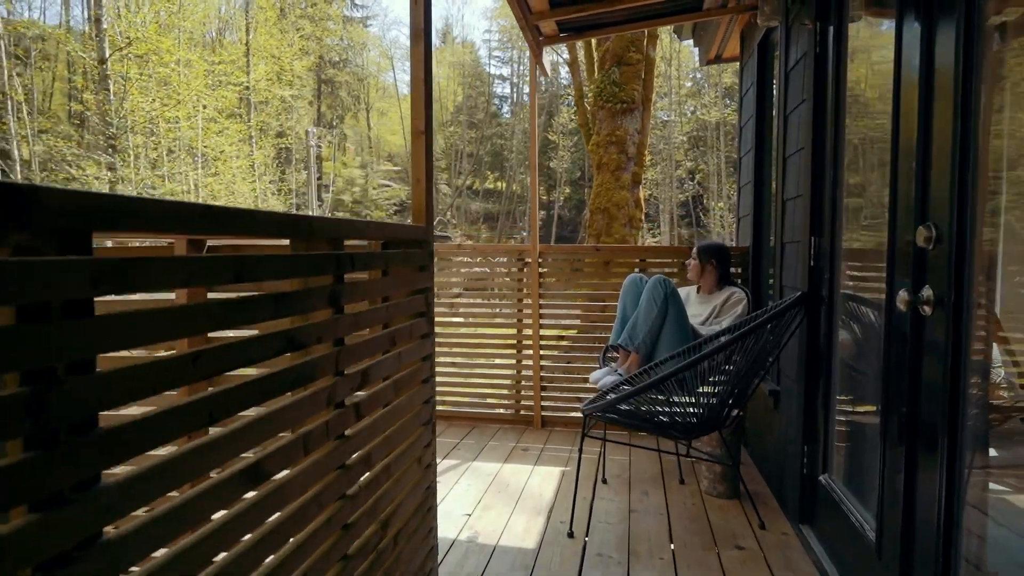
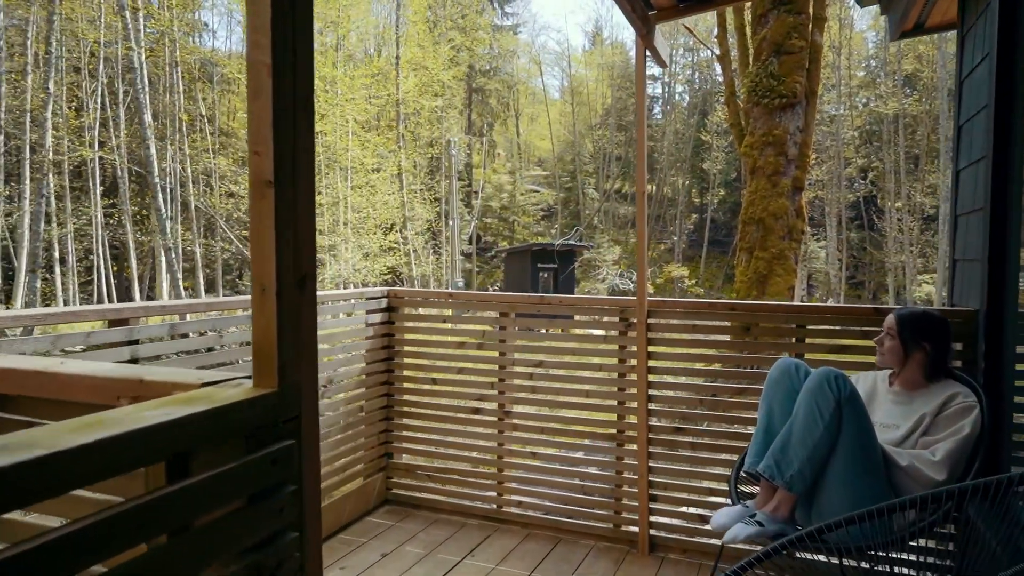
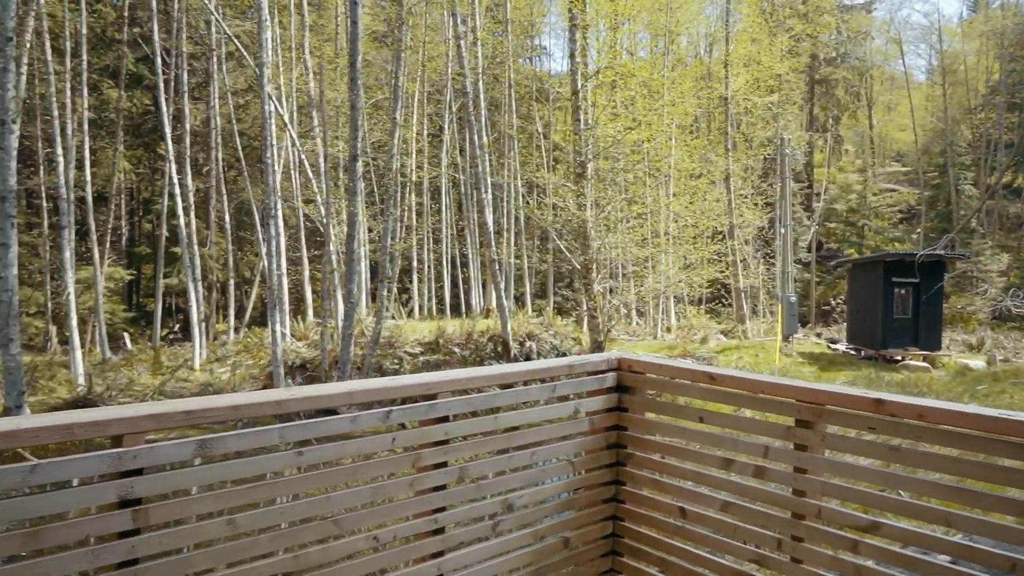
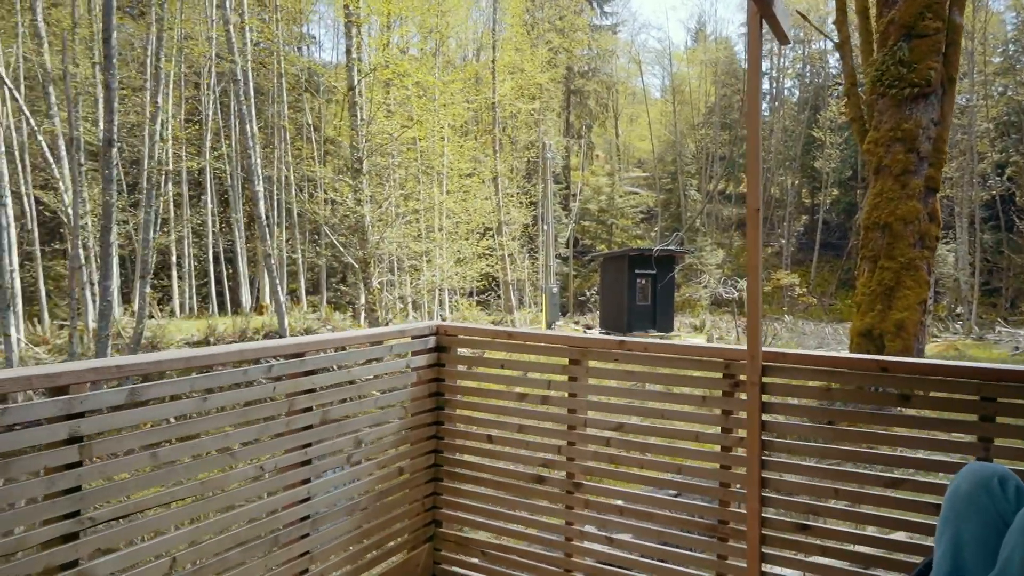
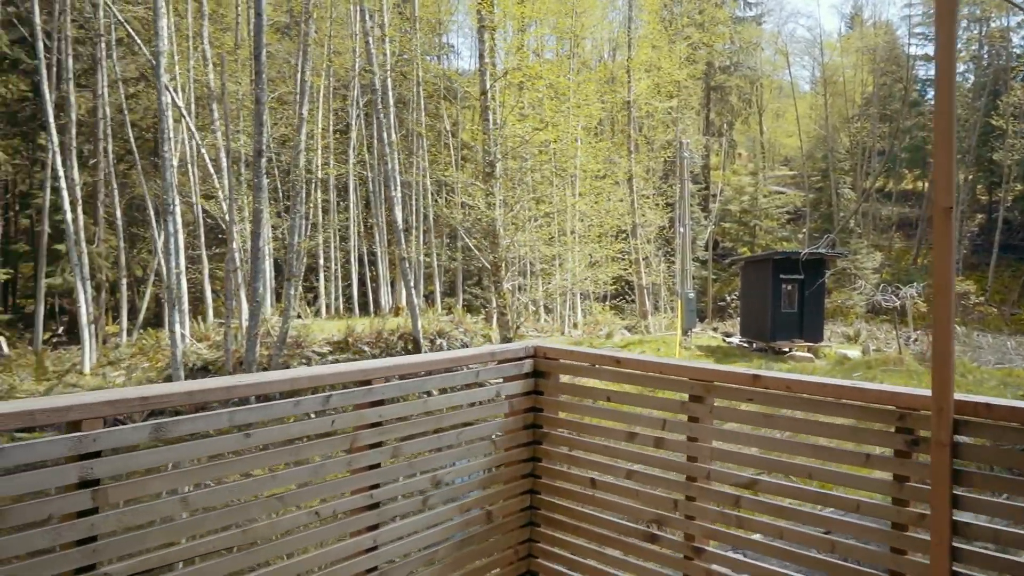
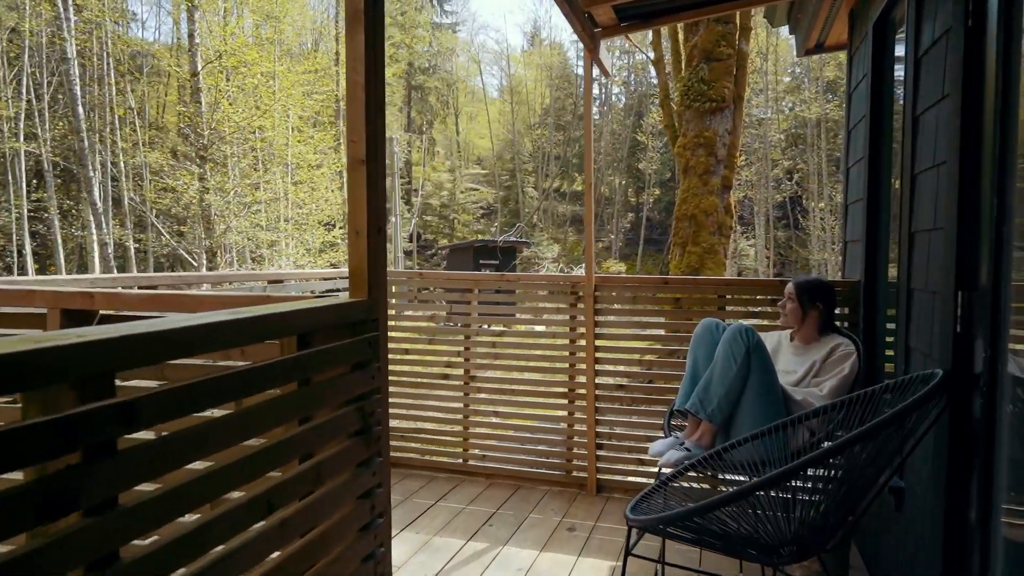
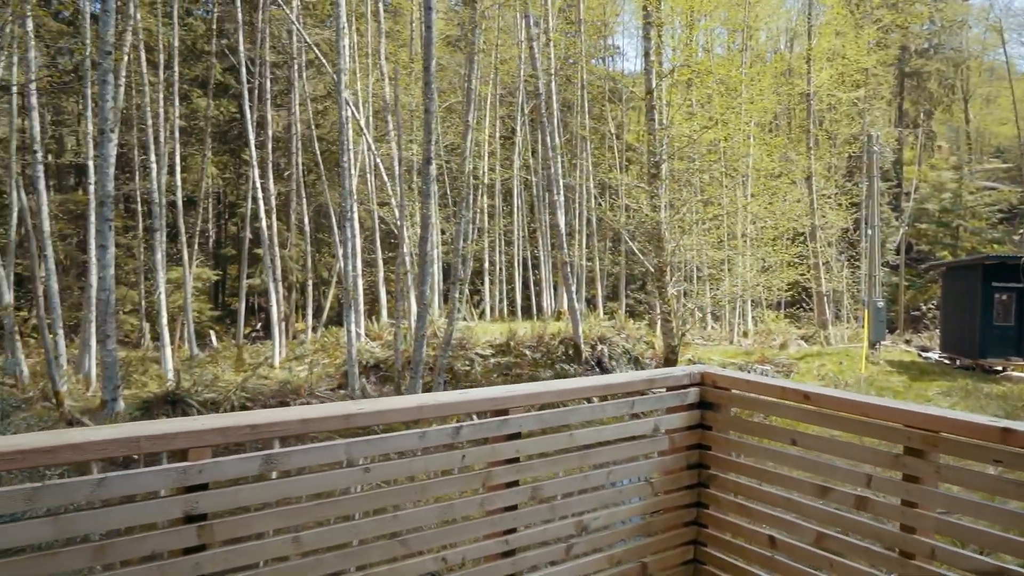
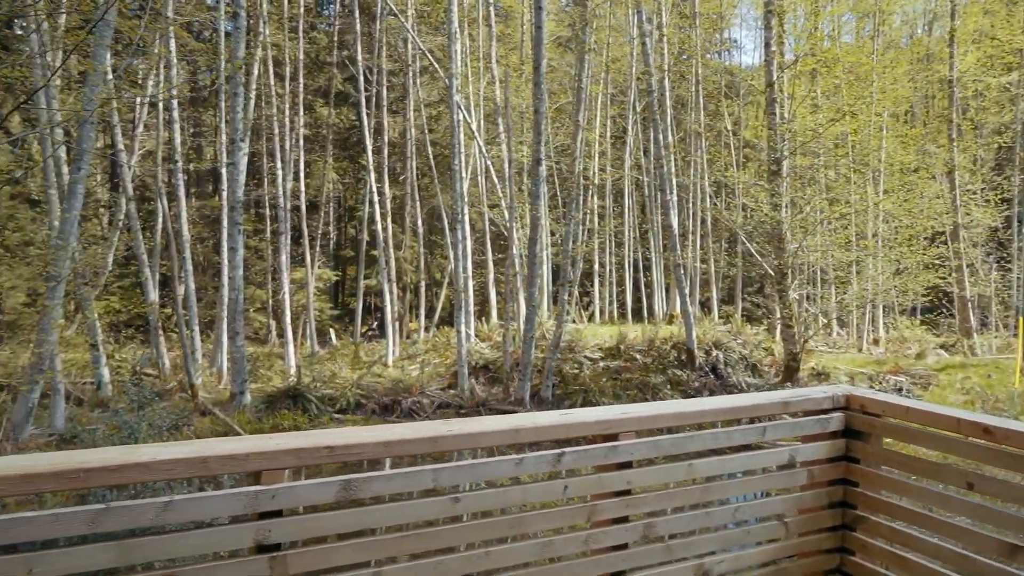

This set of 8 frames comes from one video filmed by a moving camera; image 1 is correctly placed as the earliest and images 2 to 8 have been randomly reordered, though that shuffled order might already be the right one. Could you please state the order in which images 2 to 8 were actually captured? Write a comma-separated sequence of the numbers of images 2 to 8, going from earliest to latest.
6, 2, 4, 5, 3, 7, 8
